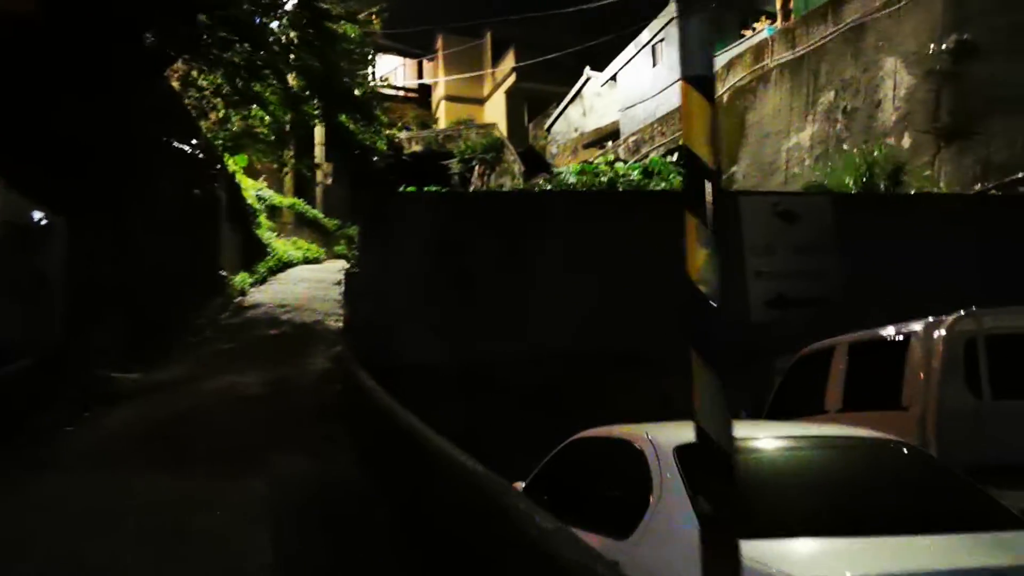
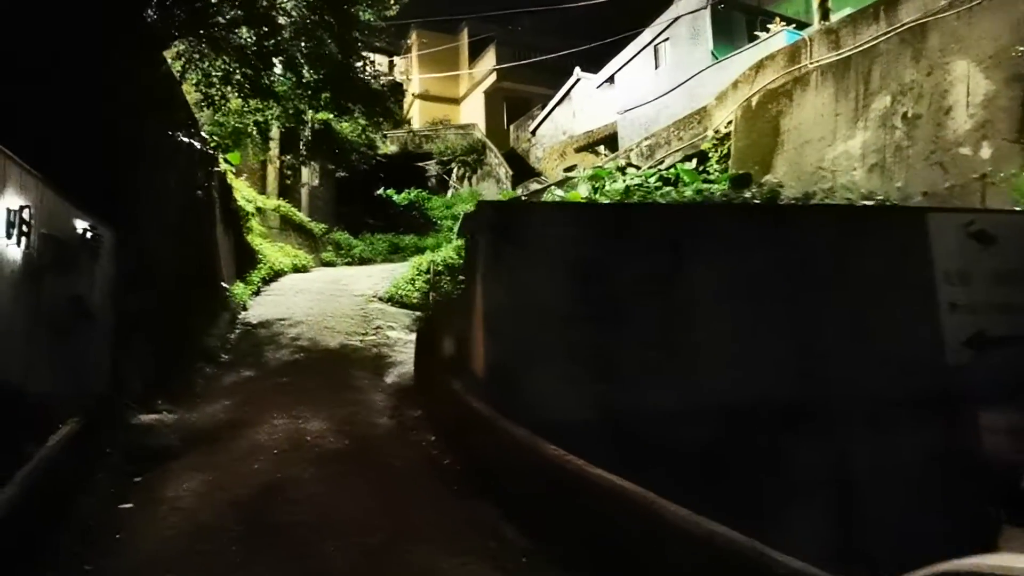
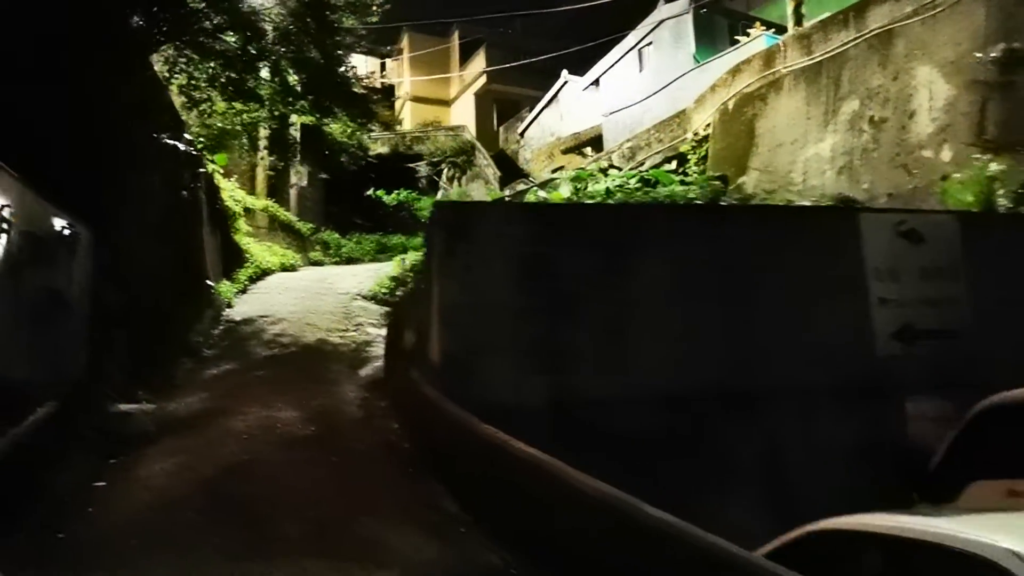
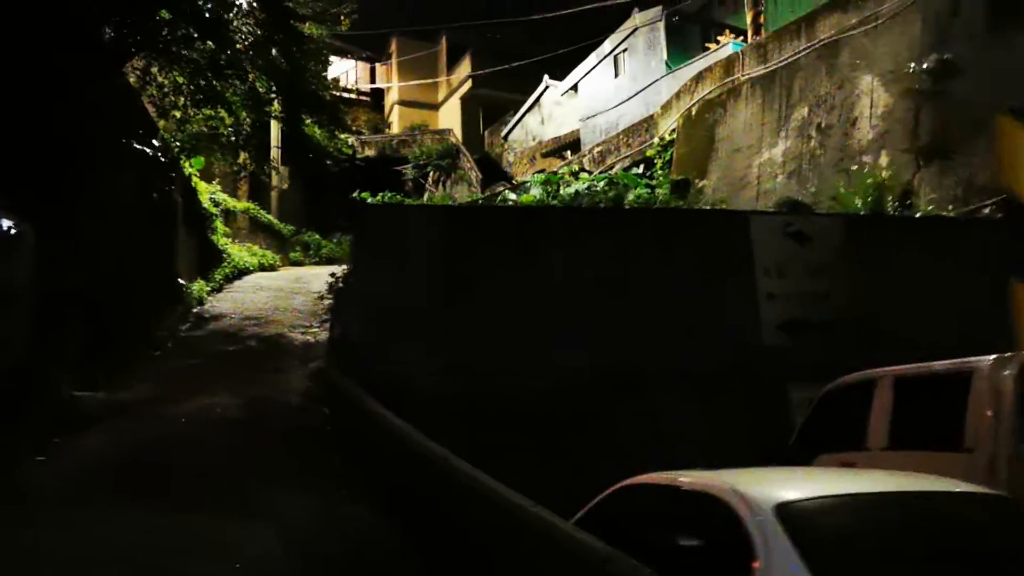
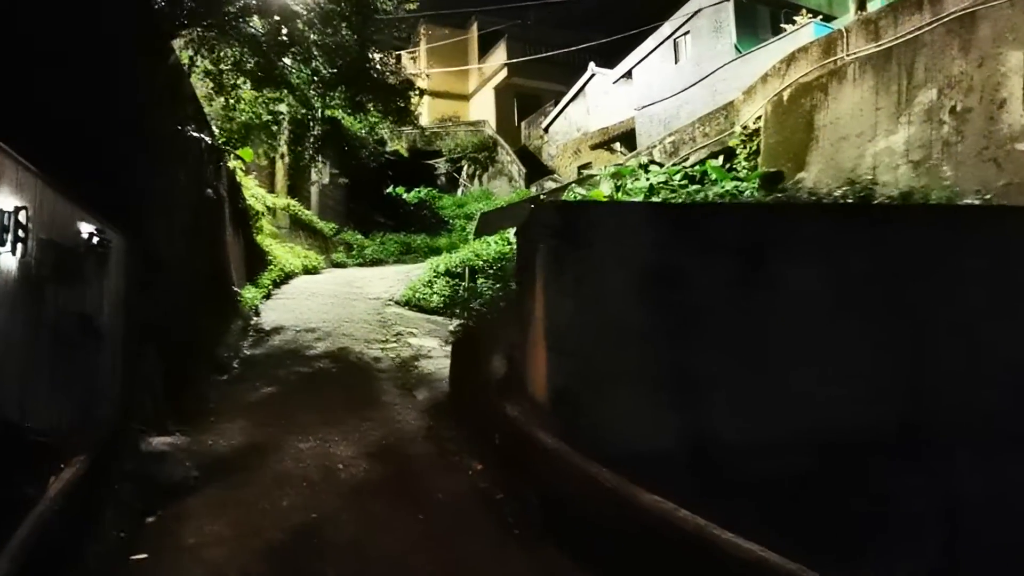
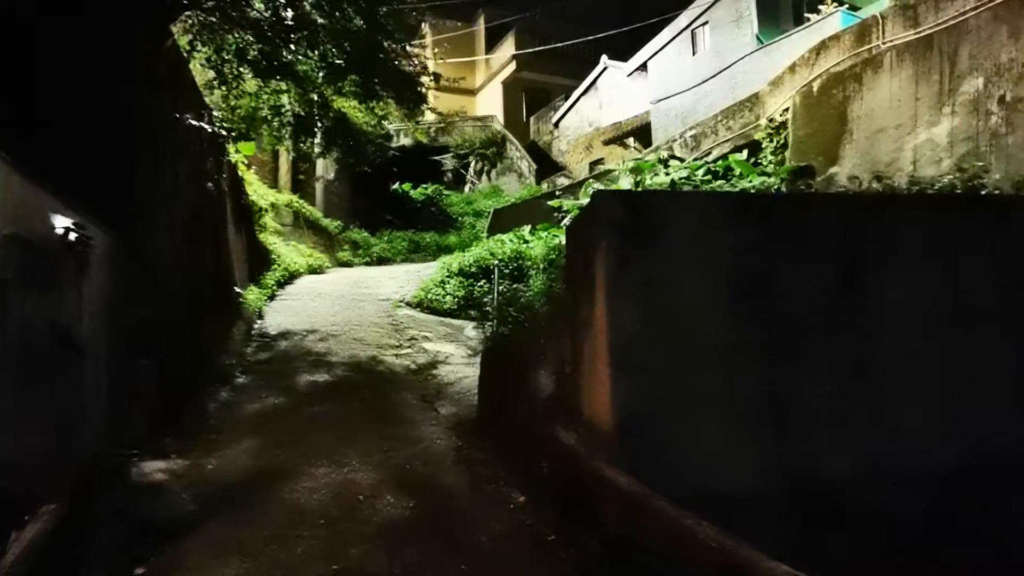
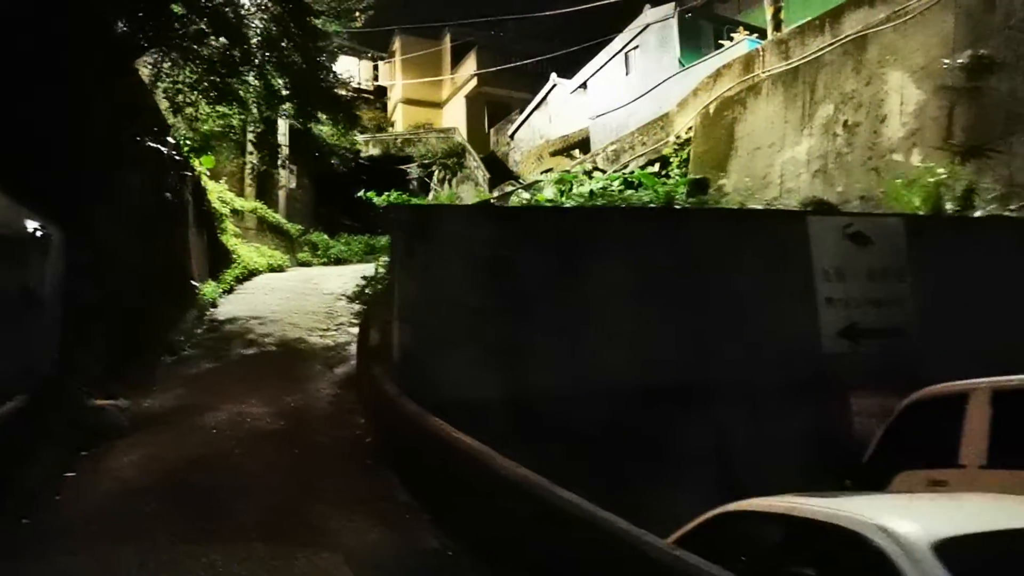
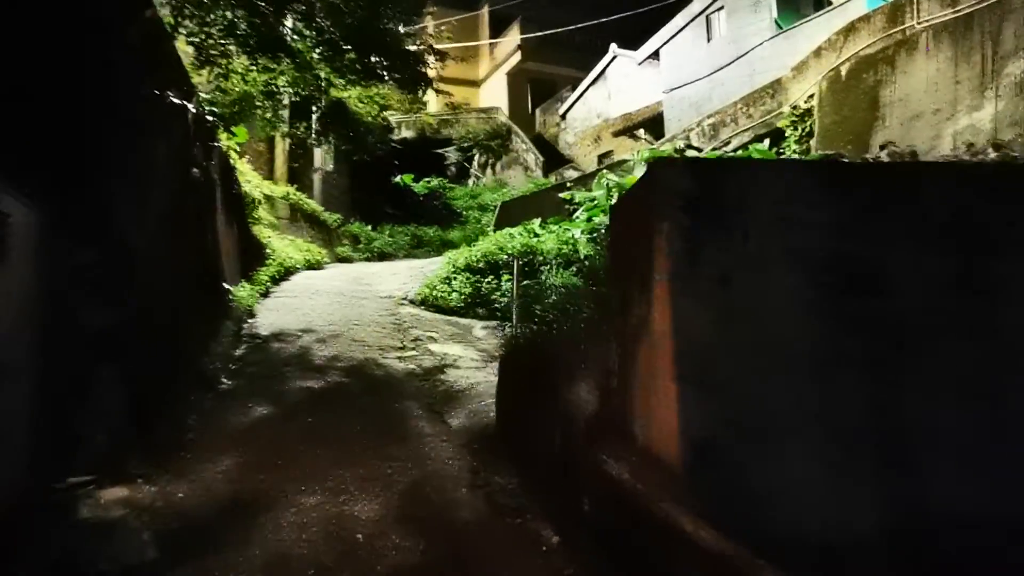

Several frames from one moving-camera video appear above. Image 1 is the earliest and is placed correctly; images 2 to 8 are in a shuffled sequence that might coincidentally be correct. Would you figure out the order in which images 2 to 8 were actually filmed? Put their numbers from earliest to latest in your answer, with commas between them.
4, 7, 3, 2, 5, 6, 8
